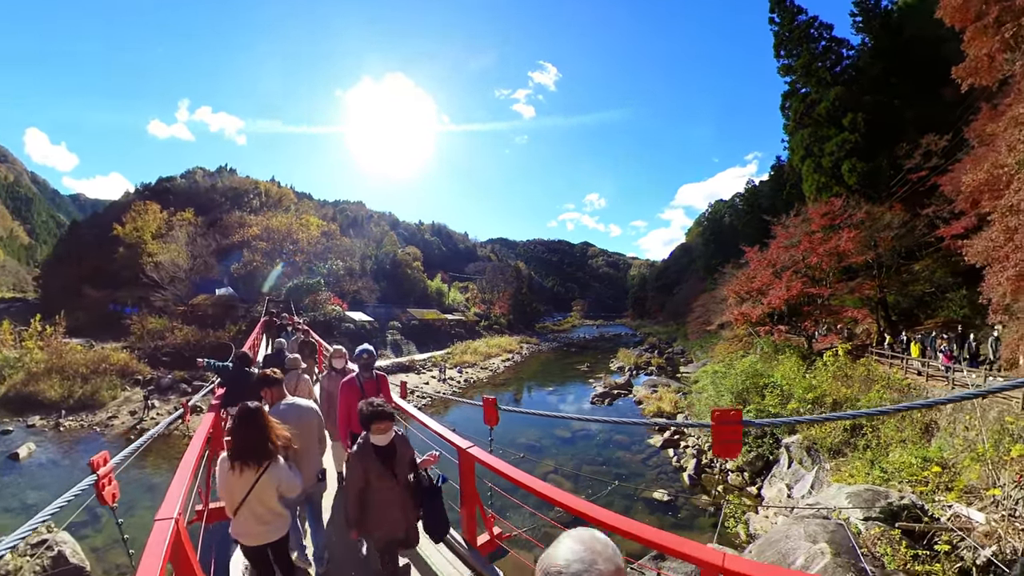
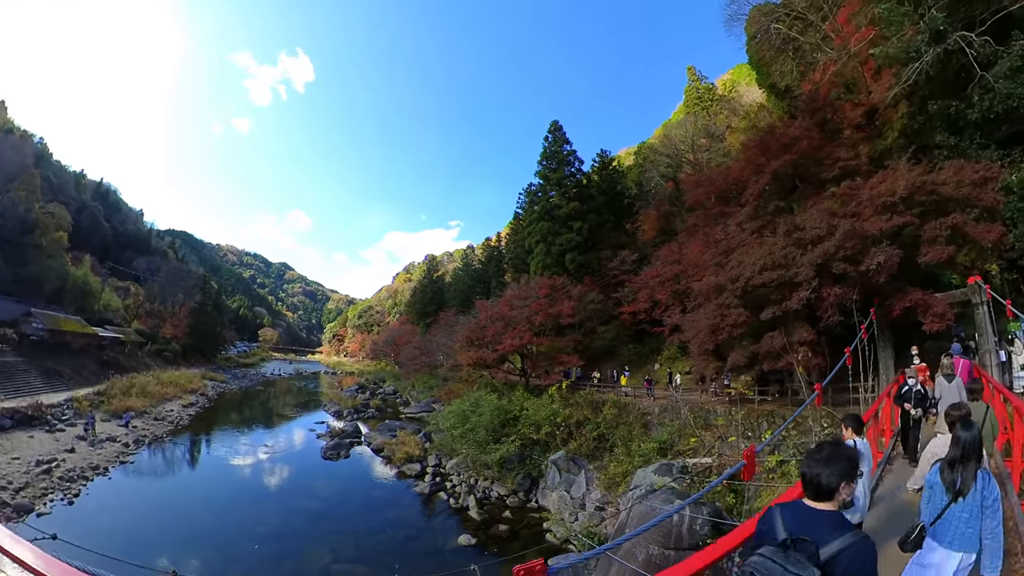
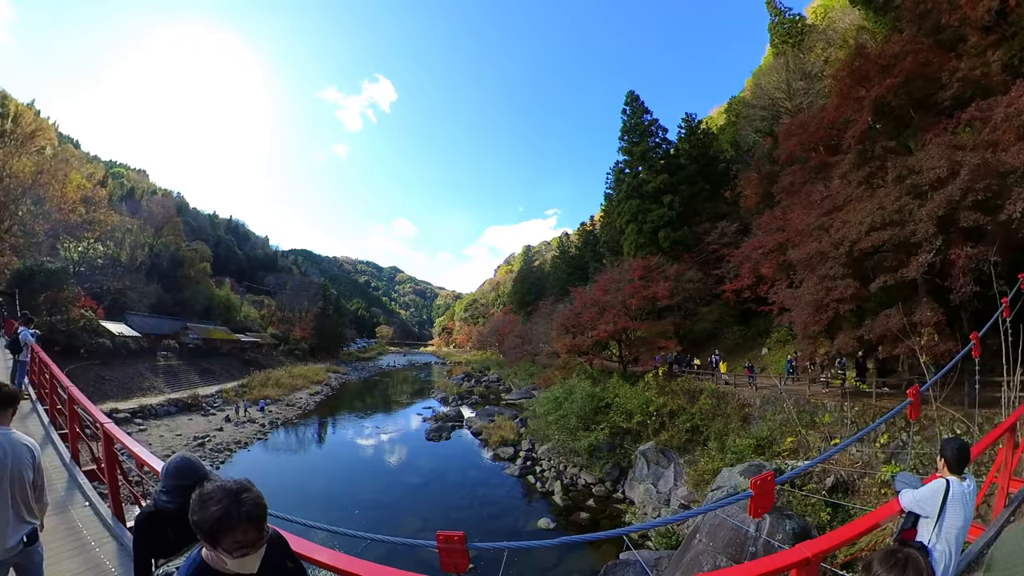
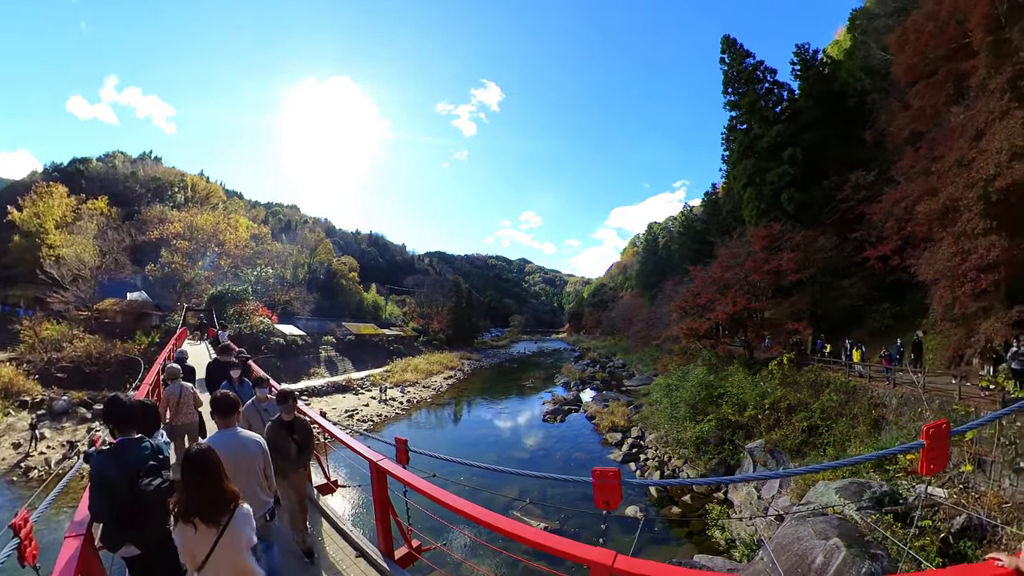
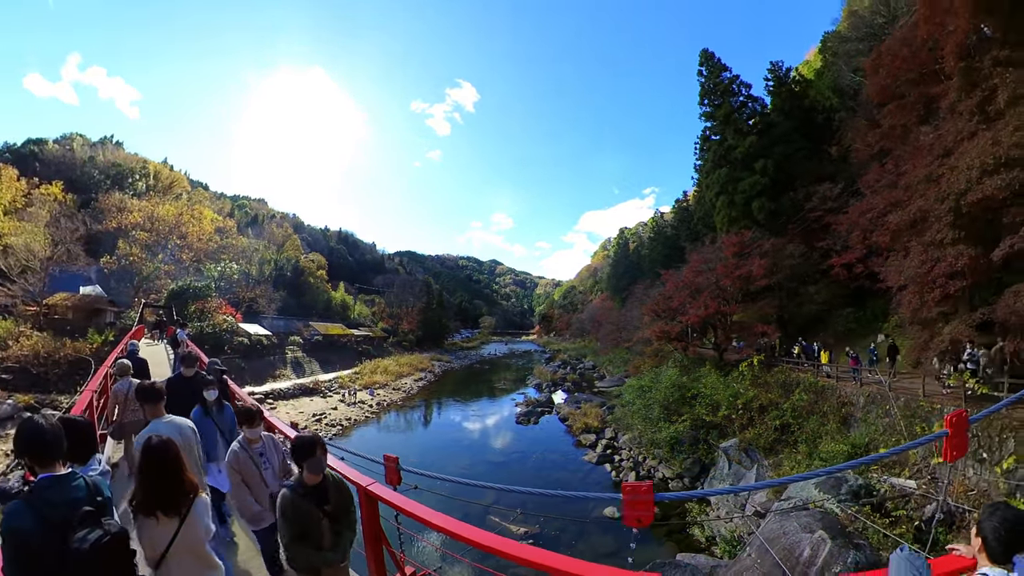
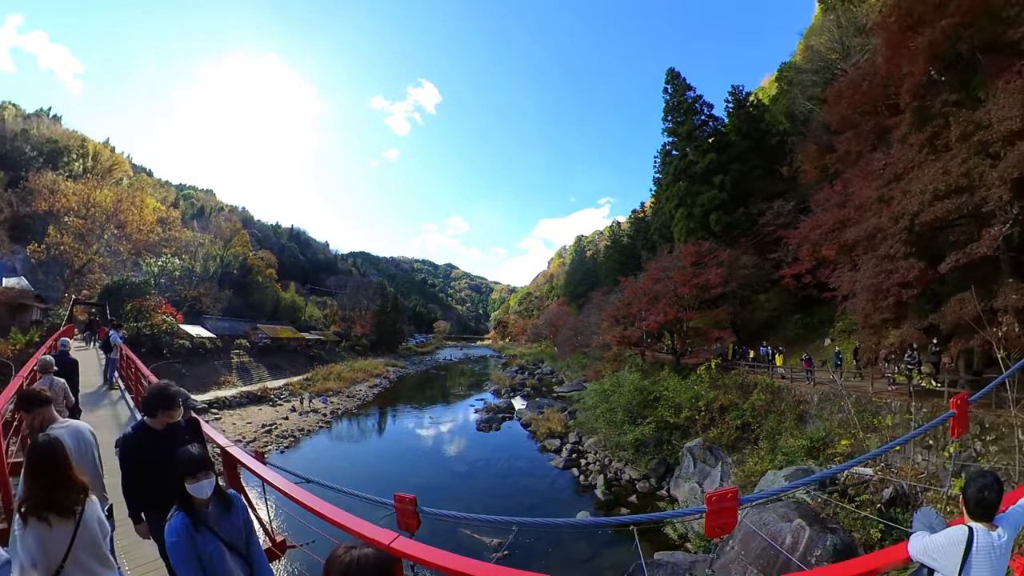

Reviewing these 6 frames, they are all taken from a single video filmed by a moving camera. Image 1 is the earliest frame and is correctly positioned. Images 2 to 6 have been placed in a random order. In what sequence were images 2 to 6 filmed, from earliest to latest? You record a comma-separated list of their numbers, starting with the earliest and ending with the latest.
4, 5, 6, 3, 2
